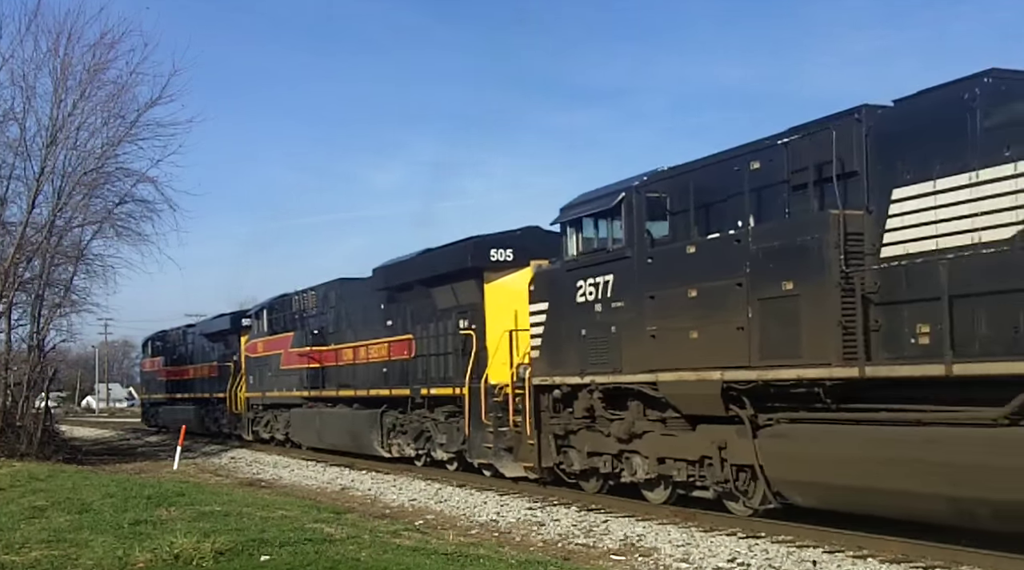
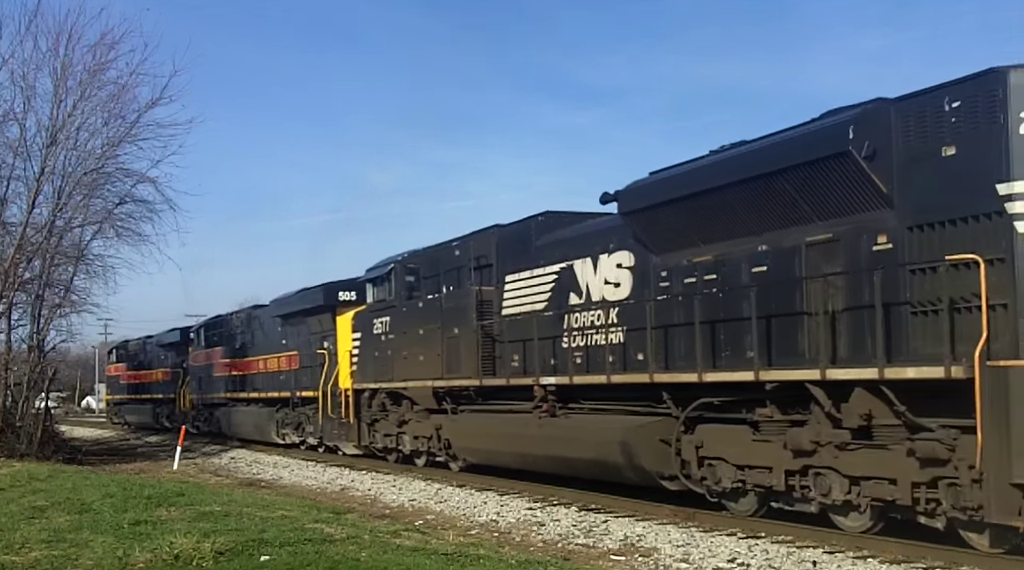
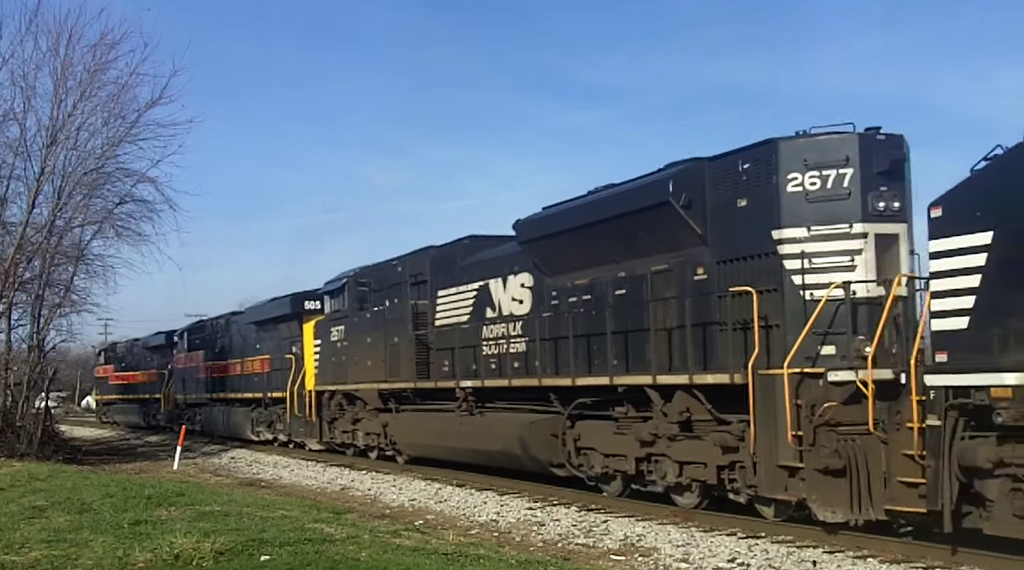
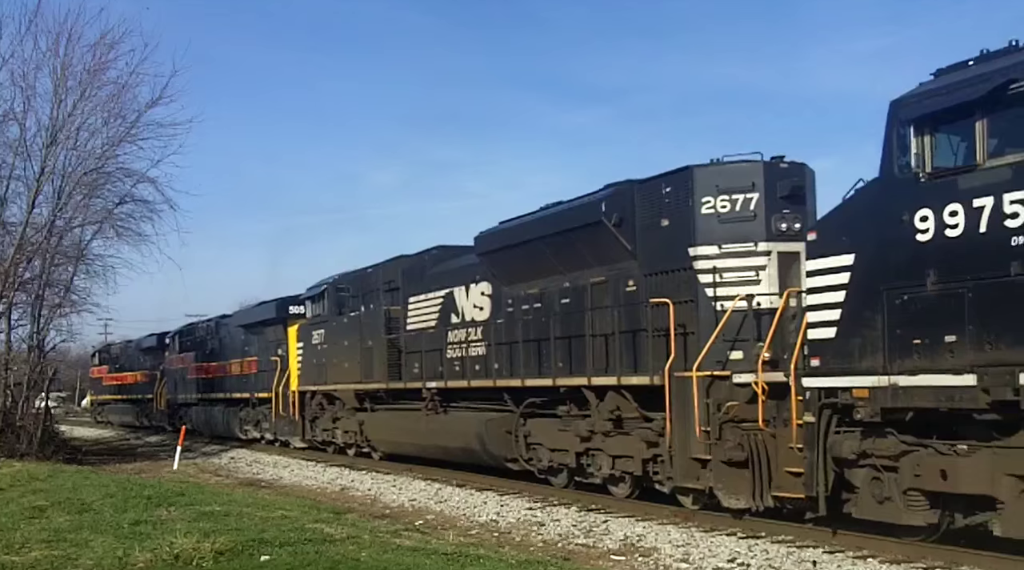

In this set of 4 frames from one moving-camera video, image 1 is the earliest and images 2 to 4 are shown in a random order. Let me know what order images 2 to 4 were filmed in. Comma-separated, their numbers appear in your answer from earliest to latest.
2, 3, 4
